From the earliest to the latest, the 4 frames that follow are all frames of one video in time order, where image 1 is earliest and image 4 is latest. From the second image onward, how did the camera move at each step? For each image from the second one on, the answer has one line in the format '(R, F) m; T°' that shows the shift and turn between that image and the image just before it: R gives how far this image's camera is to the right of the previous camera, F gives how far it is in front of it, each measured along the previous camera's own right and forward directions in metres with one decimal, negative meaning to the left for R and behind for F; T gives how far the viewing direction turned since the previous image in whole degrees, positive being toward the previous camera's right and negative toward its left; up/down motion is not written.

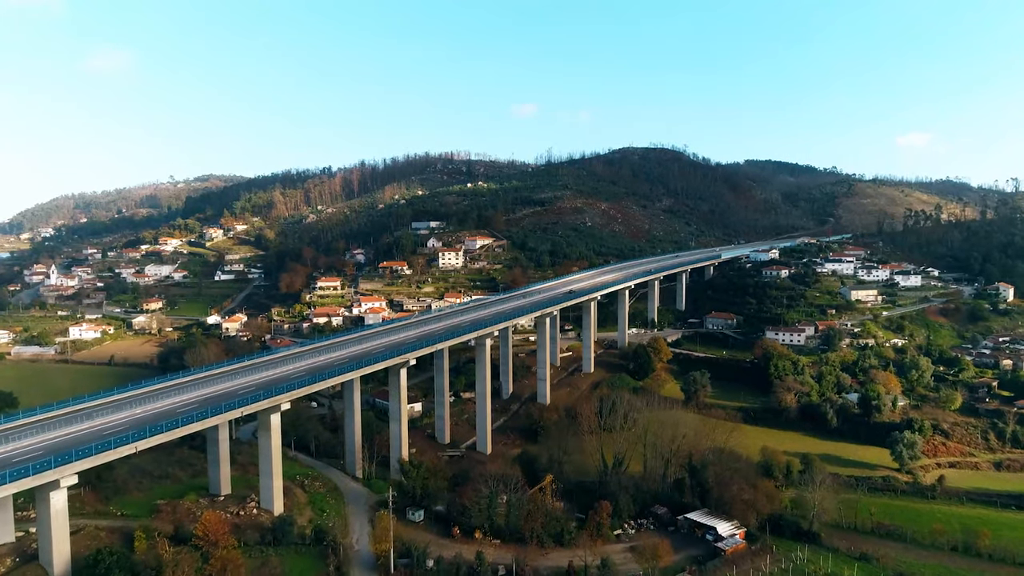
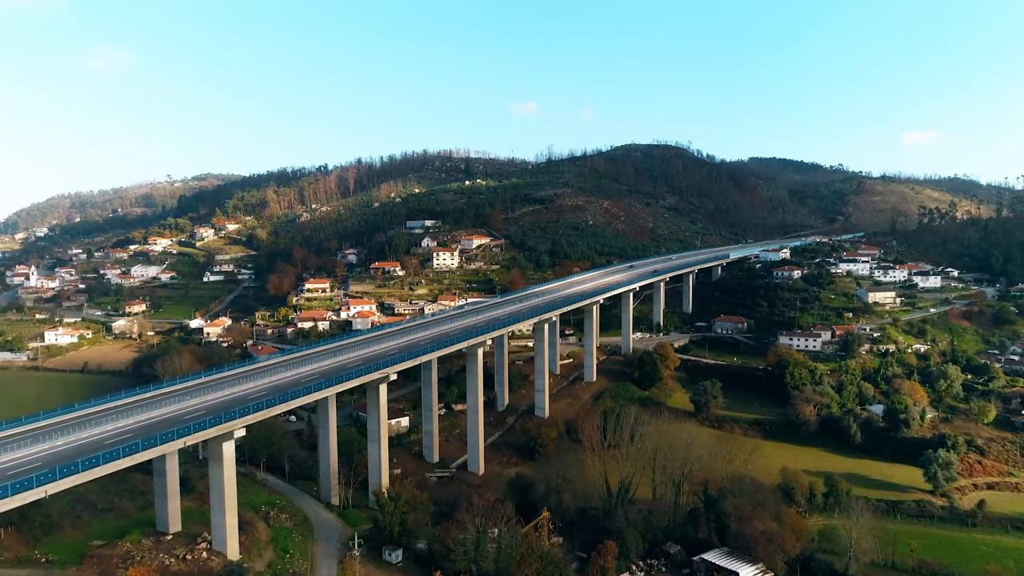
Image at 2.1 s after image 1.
(+0.4, +2.9) m; 0°
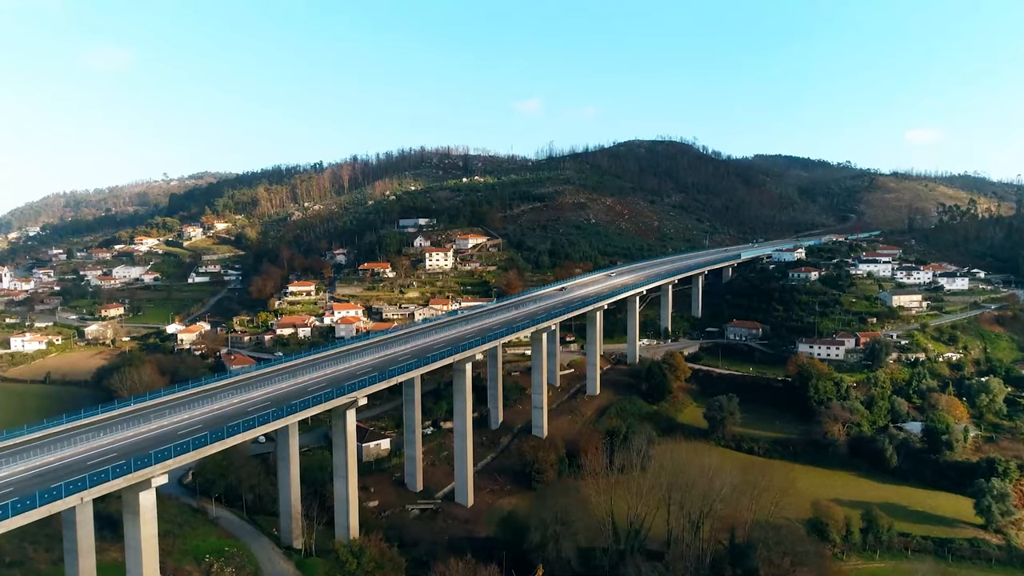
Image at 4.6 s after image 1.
(+0.4, +3.6) m; 0°
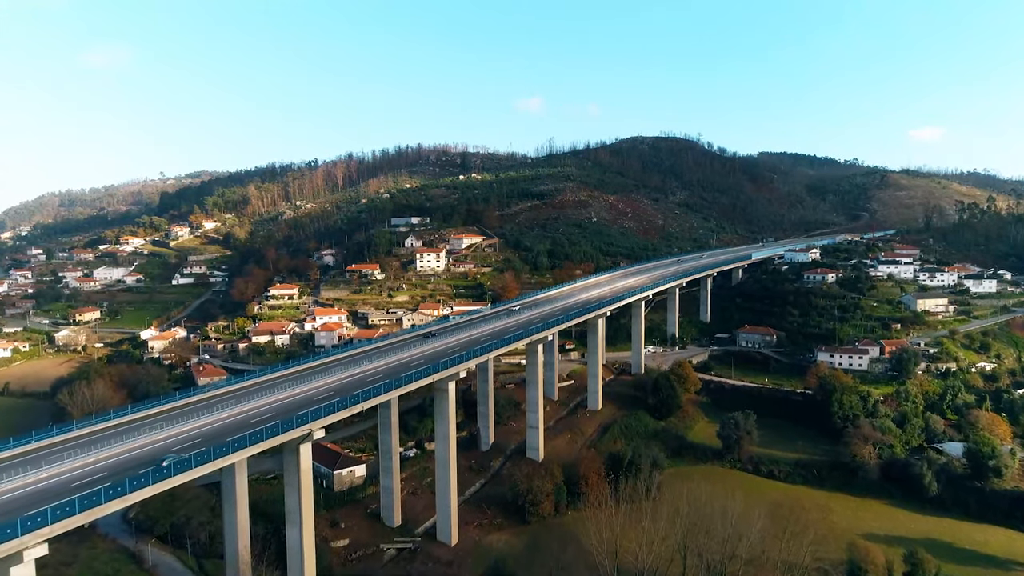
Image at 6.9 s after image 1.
(+0.5, +3.3) m; 0°
